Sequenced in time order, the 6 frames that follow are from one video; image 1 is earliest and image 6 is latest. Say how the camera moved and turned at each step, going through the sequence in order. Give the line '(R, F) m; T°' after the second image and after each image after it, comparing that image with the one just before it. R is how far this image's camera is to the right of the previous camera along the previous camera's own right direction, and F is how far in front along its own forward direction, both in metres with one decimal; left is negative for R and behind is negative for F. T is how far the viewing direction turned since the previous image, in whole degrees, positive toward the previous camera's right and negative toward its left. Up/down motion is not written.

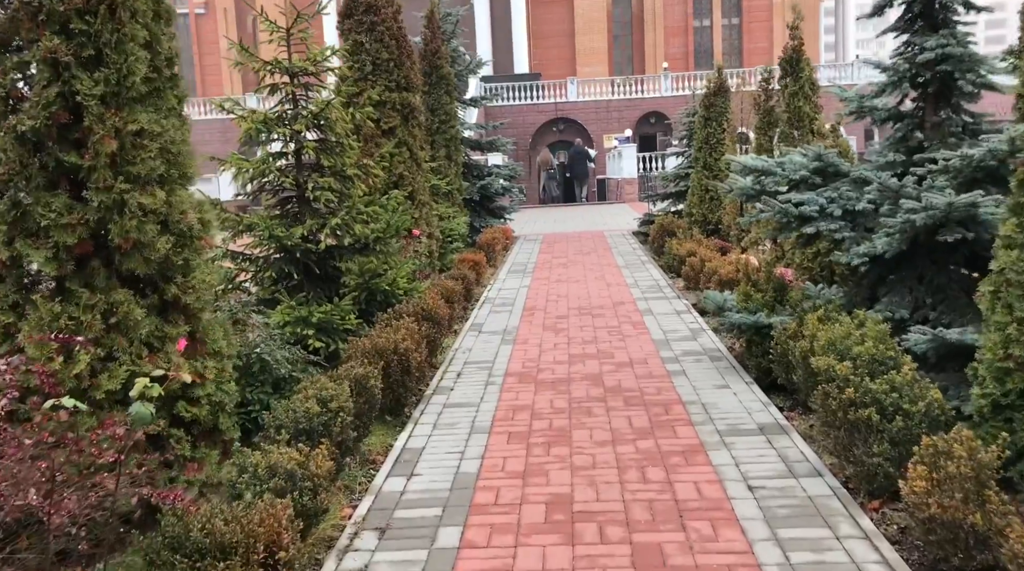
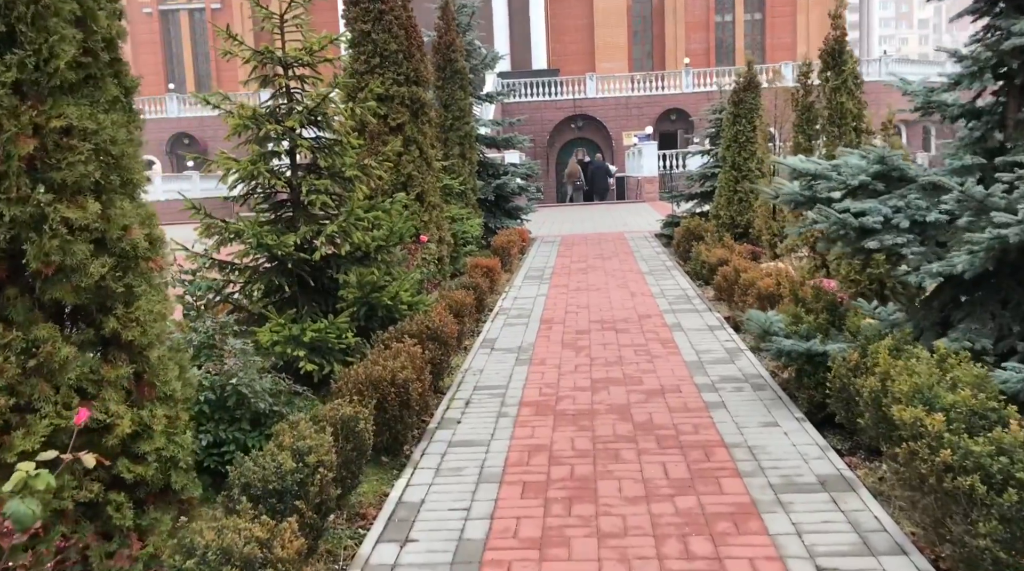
(0.0, +0.9) m; -1°
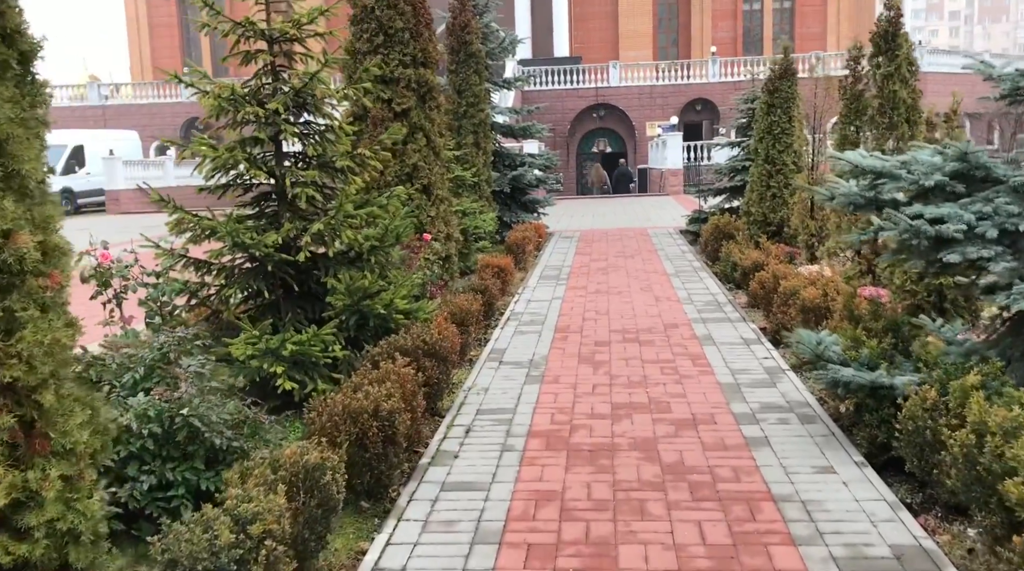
(+0.1, +0.9) m; -1°
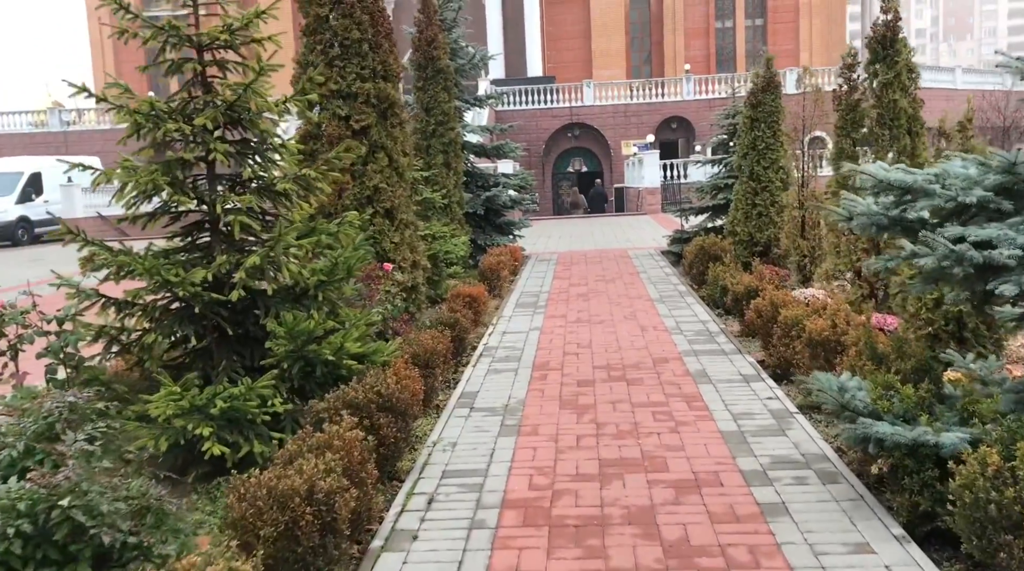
(+0.1, +0.9) m; +1°
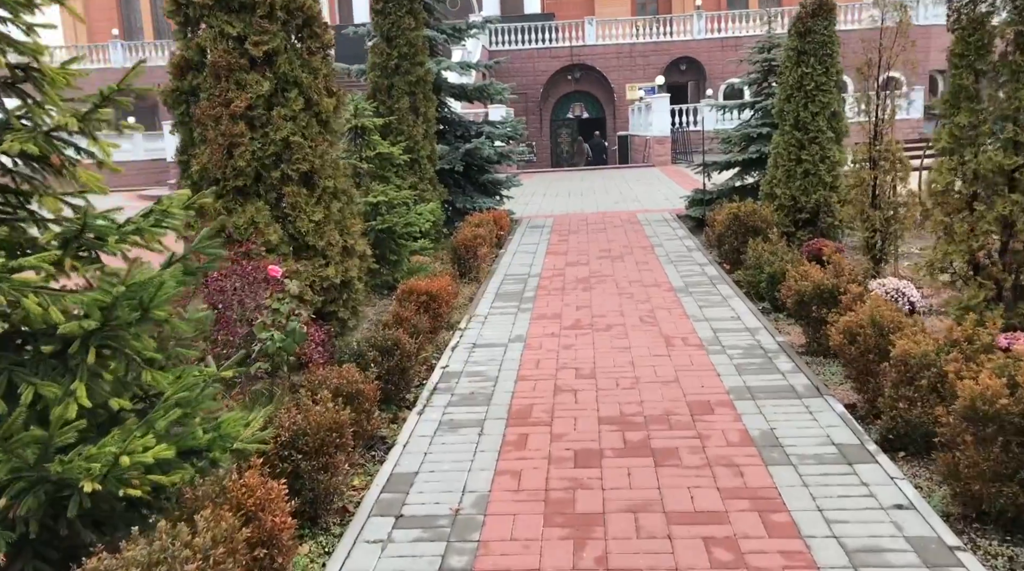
(+0.2, +2.9) m; 0°
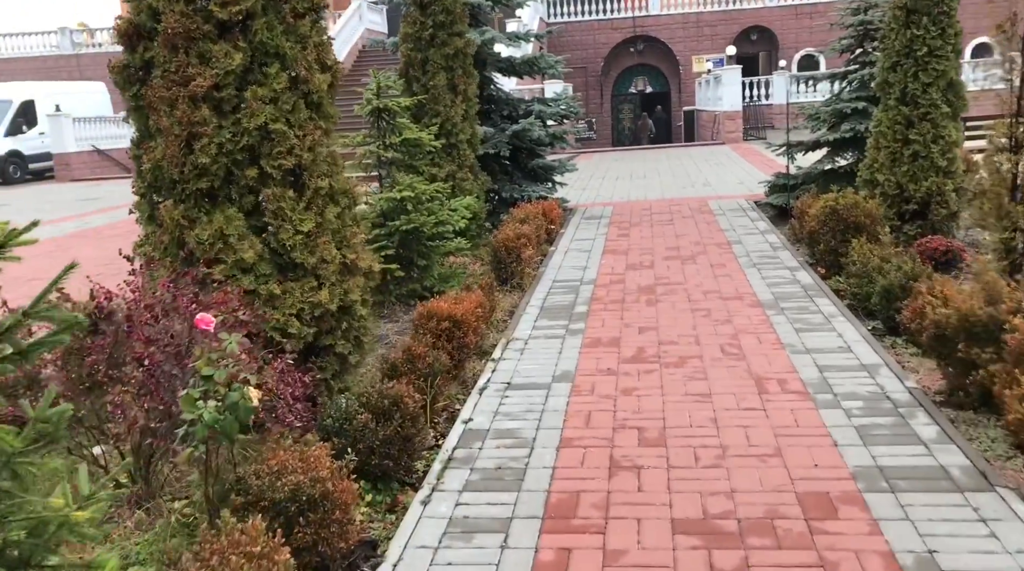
(+0.1, +1.6) m; -4°
